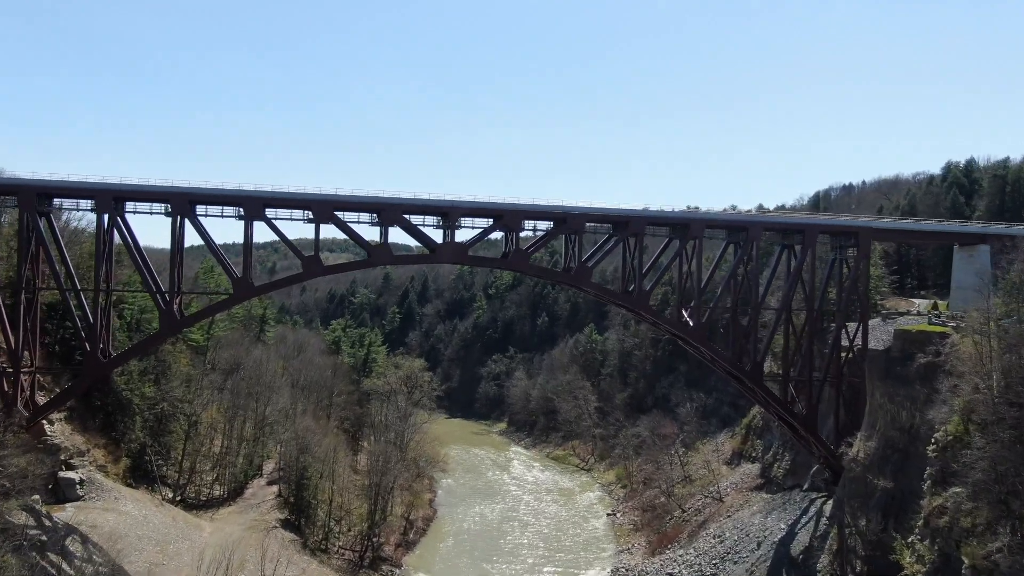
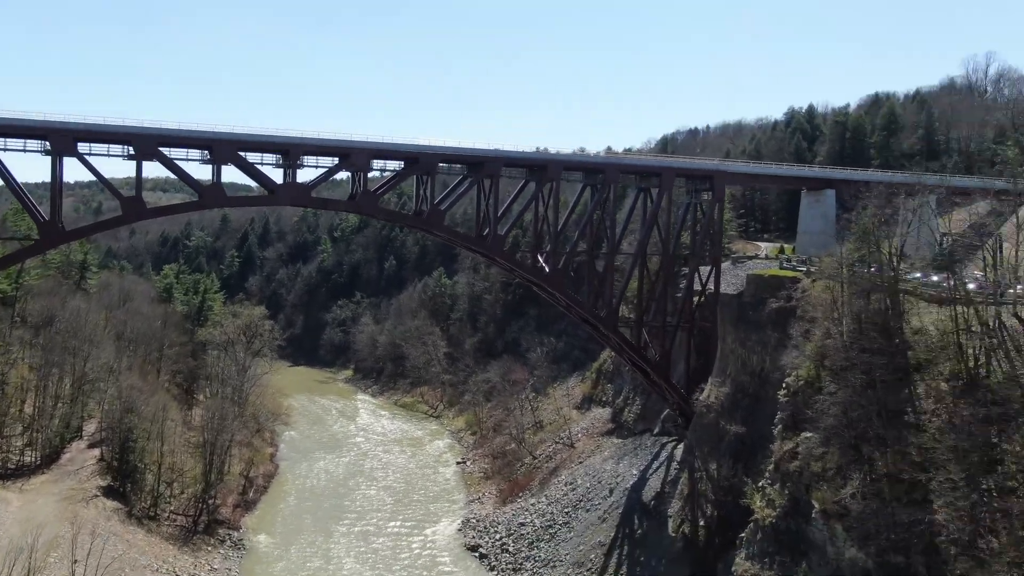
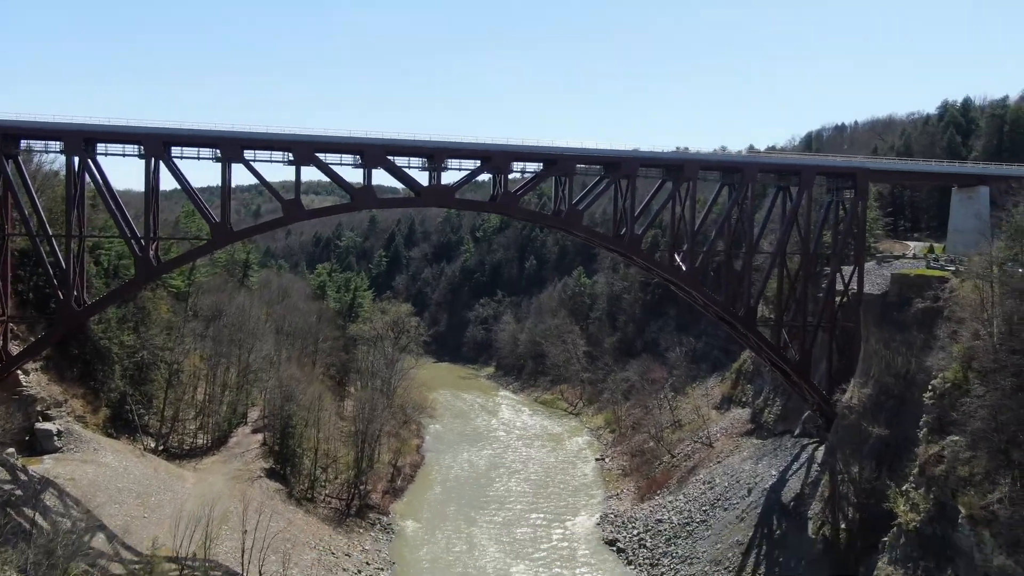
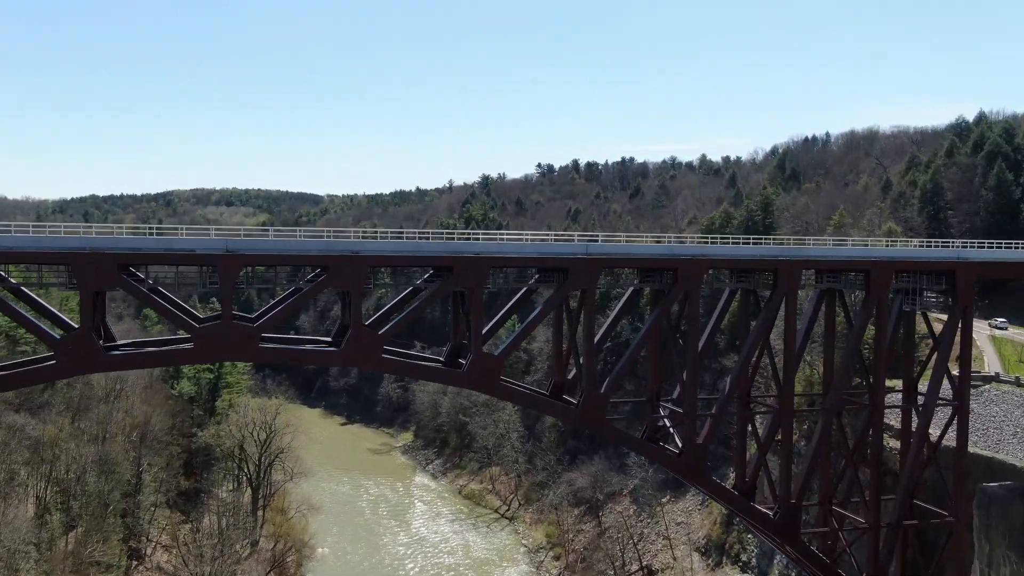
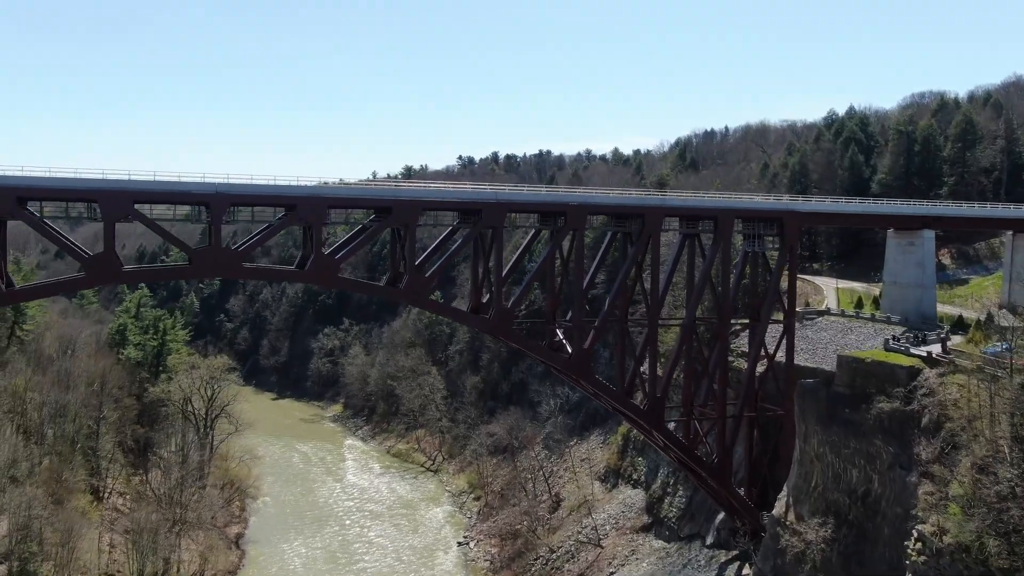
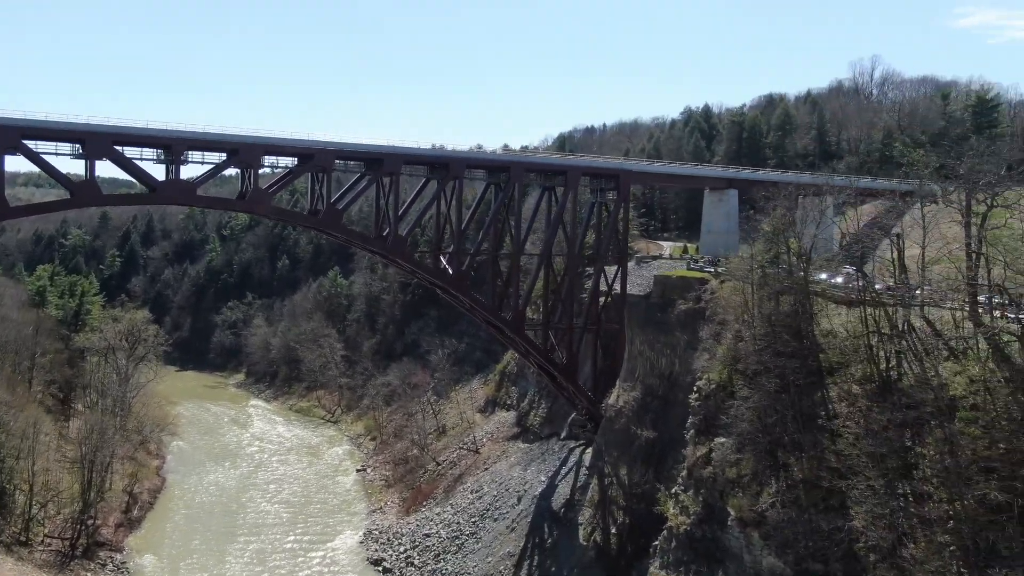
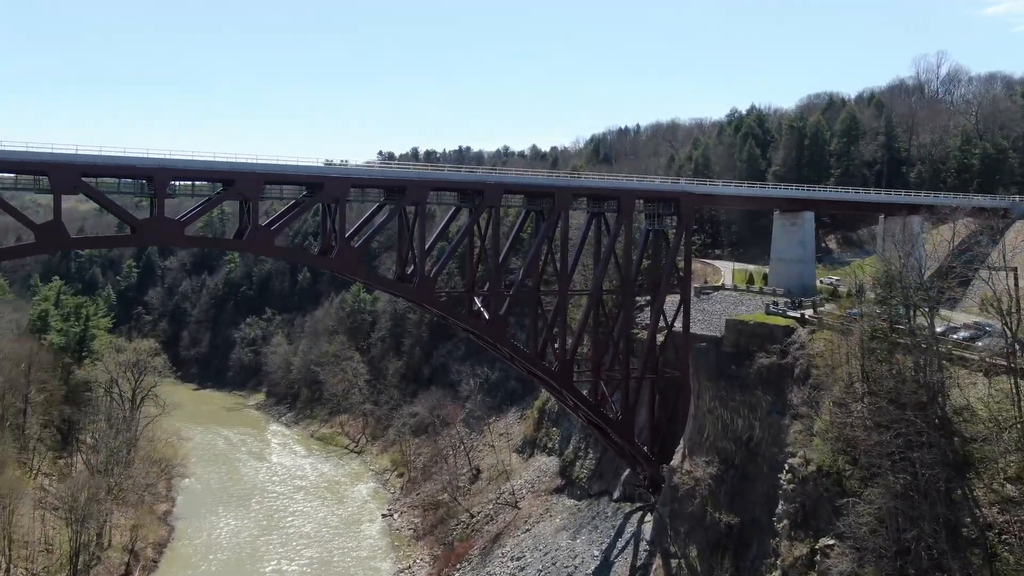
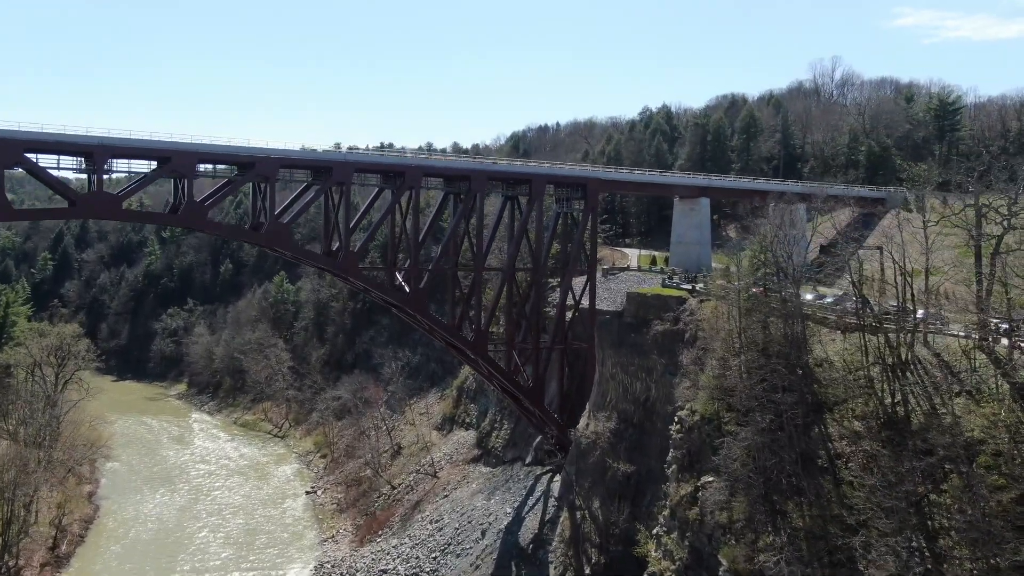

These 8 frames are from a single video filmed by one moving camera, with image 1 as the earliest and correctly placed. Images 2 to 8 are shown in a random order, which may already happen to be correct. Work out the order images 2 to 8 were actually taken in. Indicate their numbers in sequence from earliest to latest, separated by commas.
3, 2, 6, 8, 7, 5, 4
